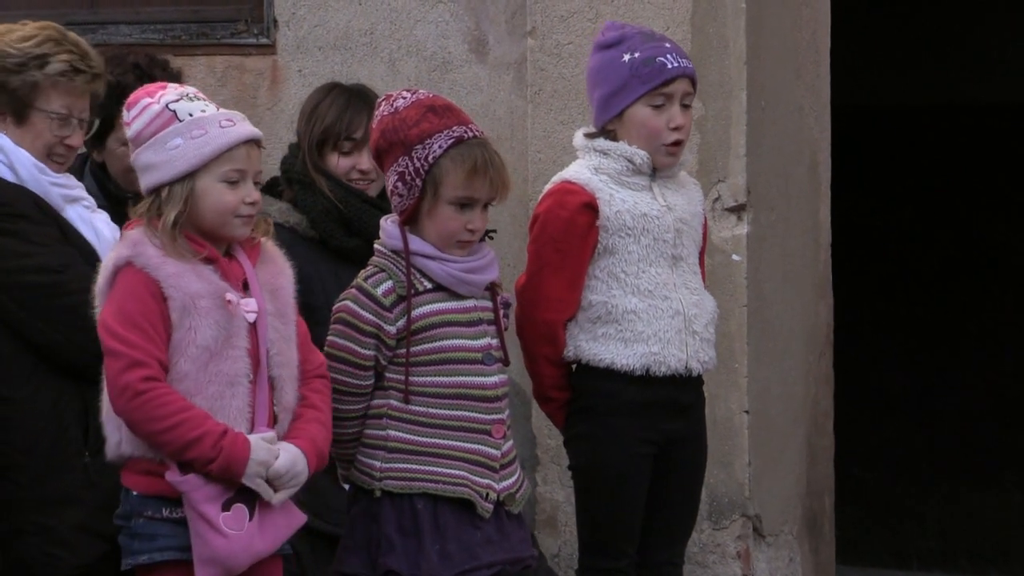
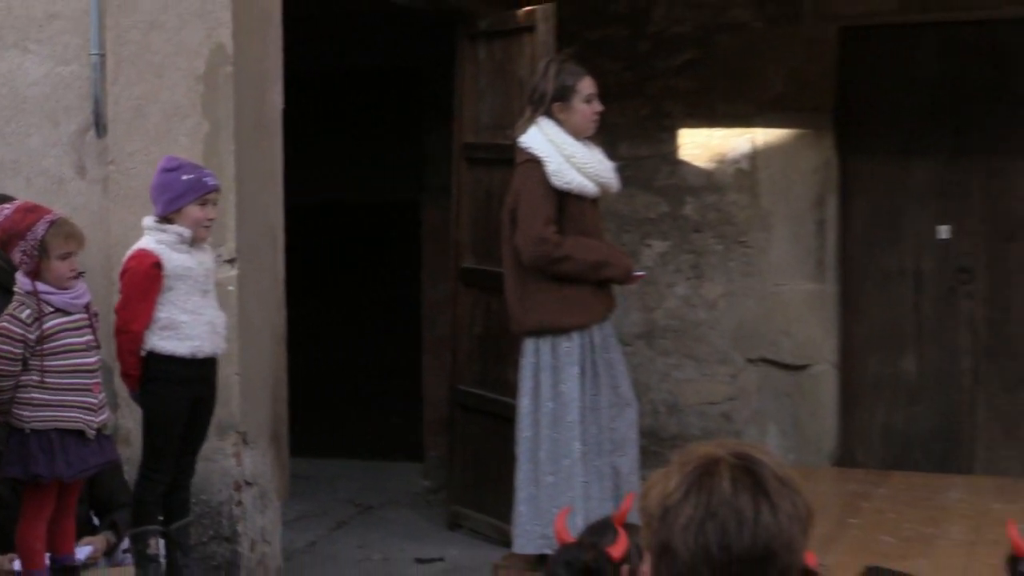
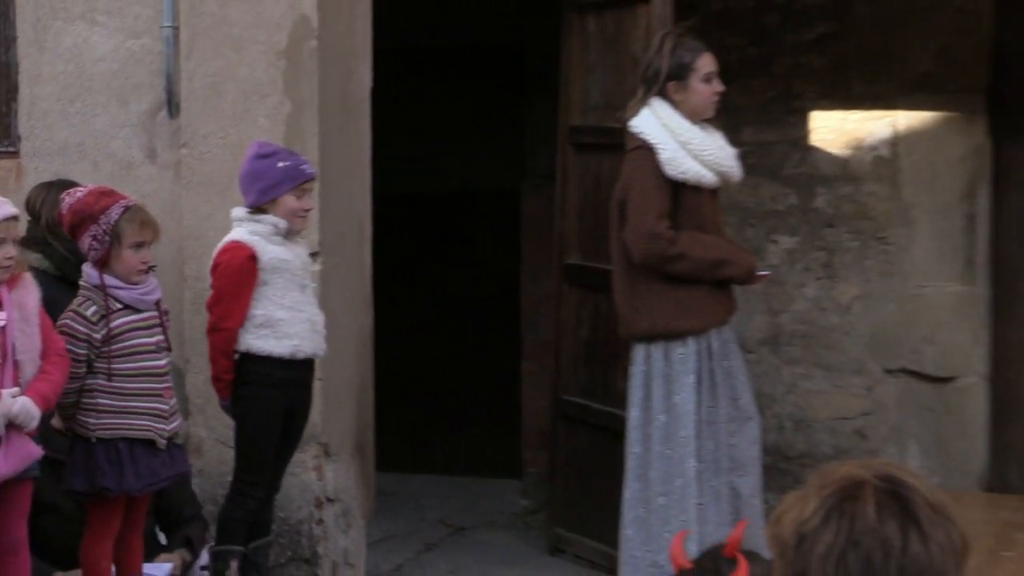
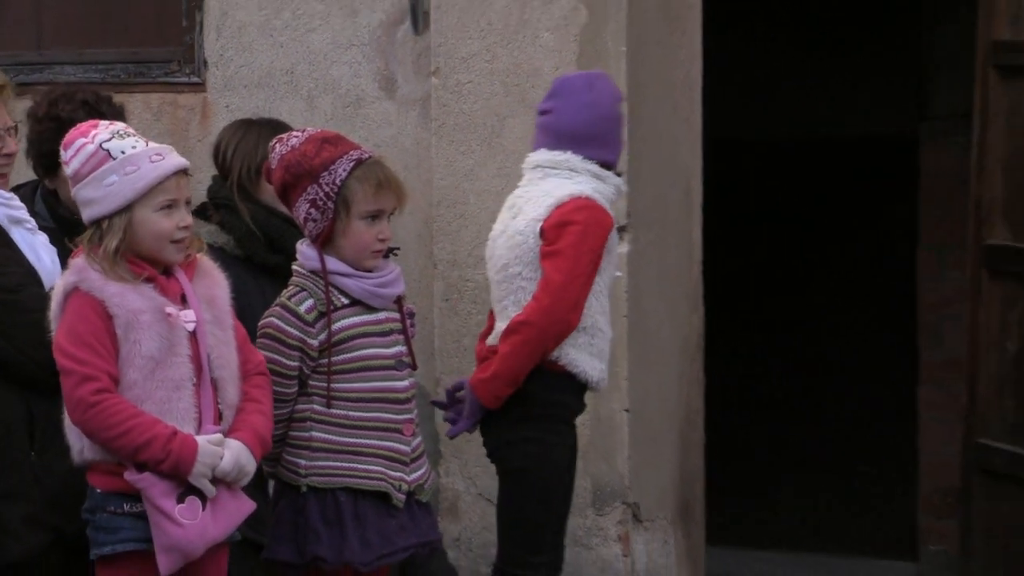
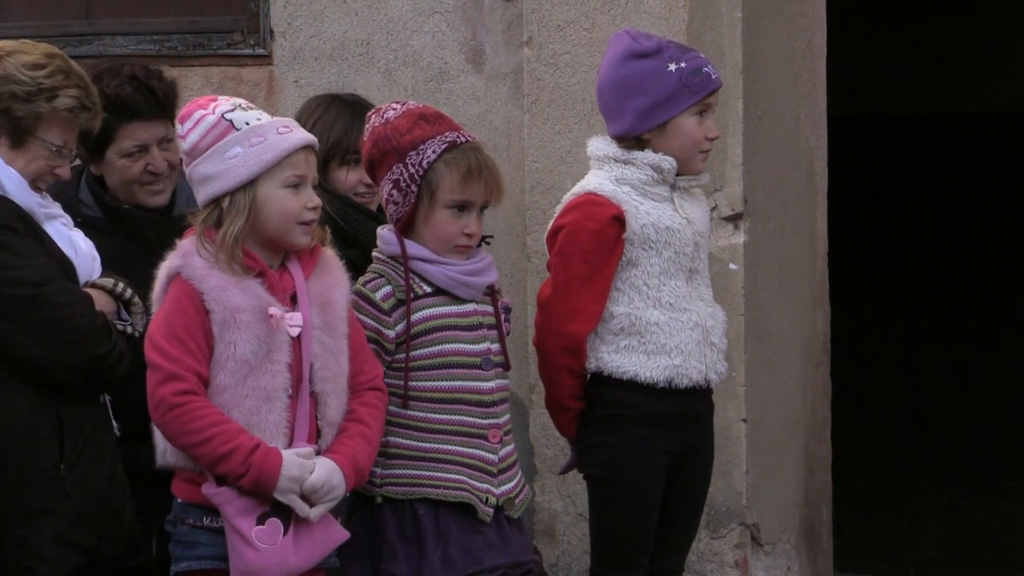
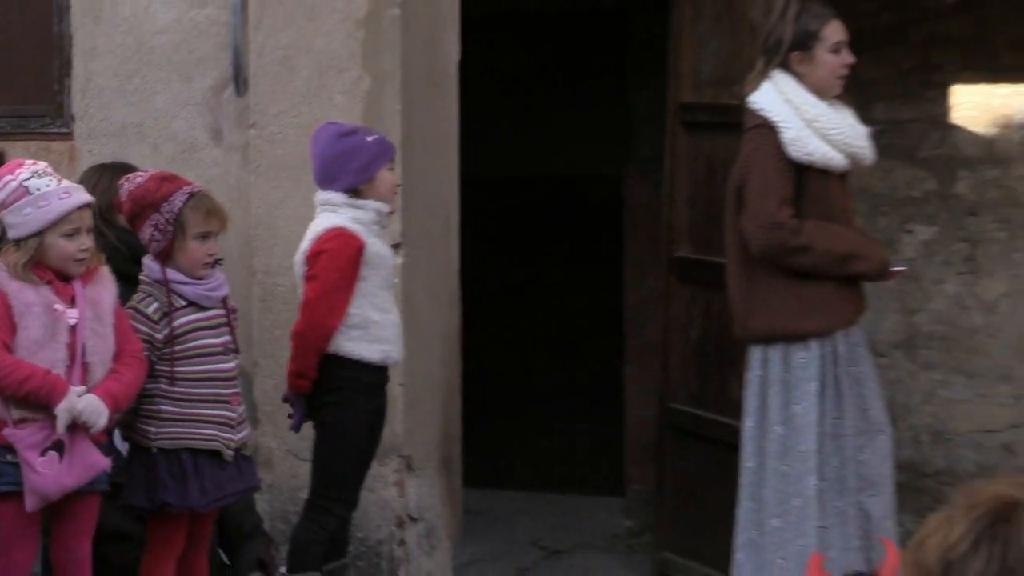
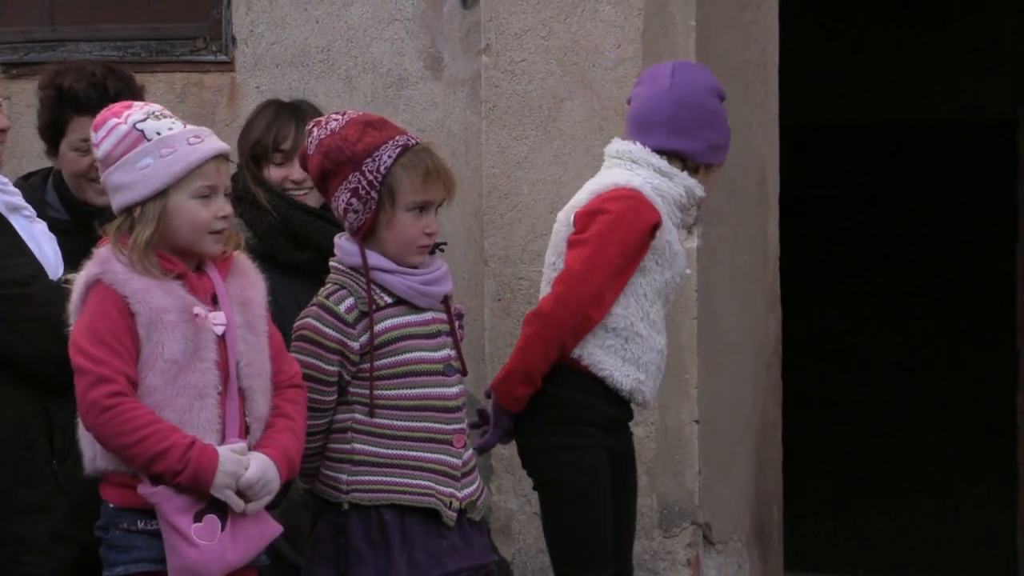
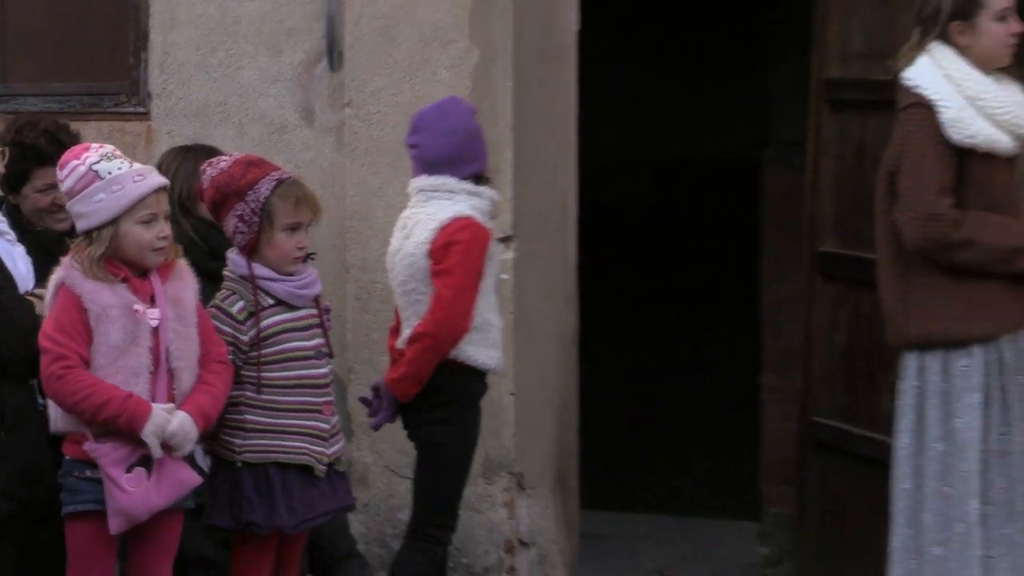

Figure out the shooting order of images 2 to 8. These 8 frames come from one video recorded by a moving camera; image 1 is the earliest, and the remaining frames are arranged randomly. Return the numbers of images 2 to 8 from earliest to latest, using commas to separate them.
5, 7, 4, 8, 6, 3, 2
